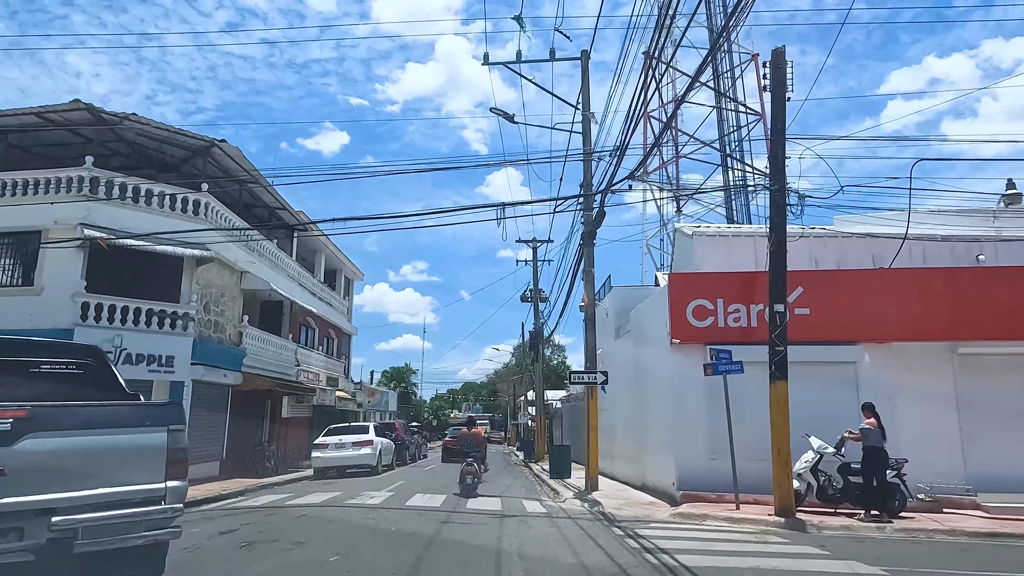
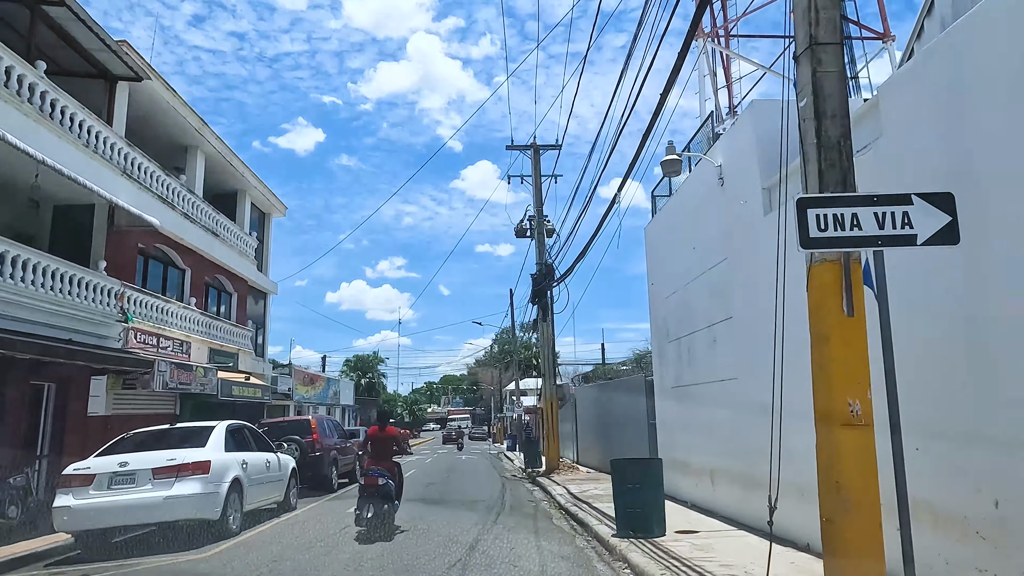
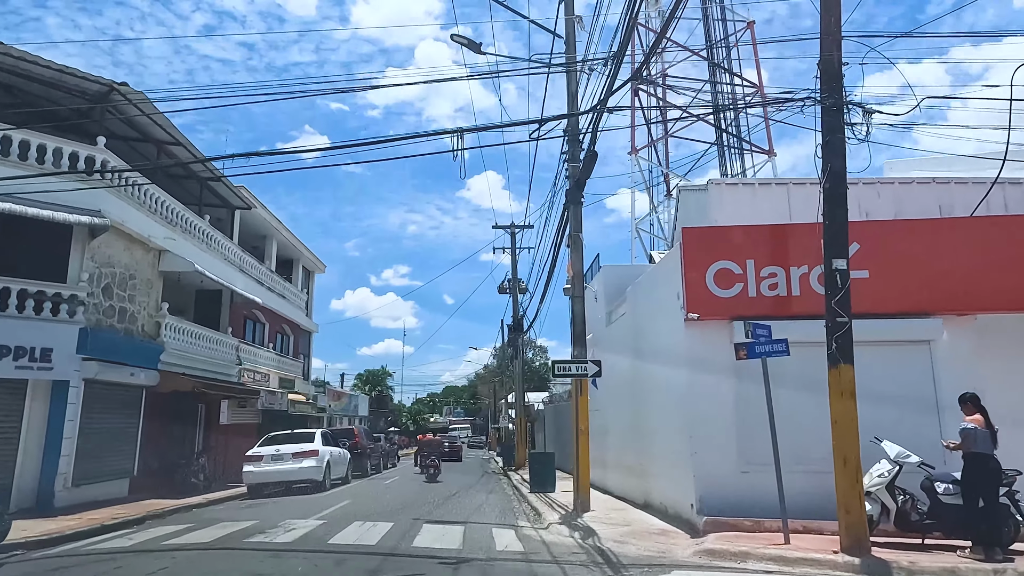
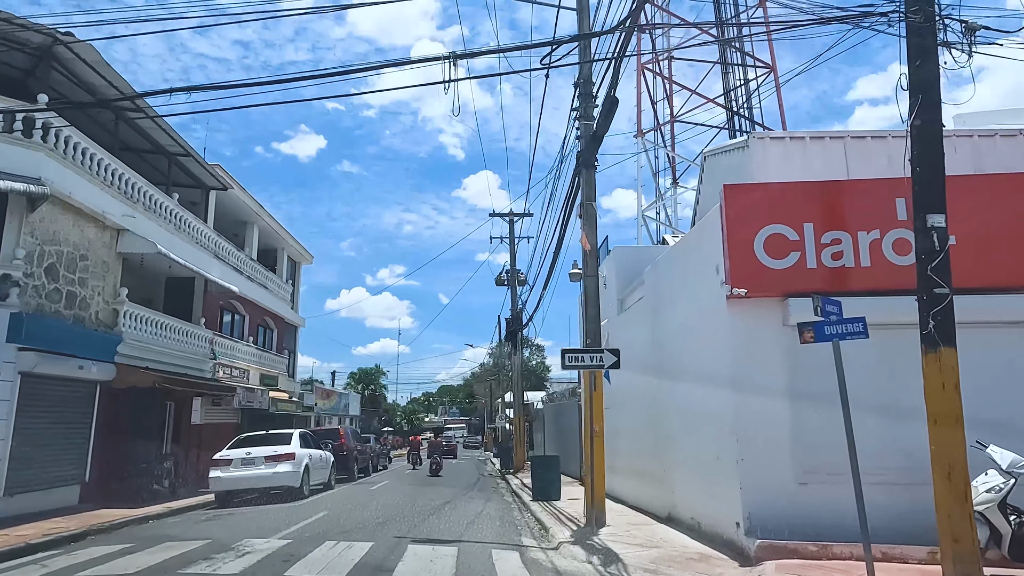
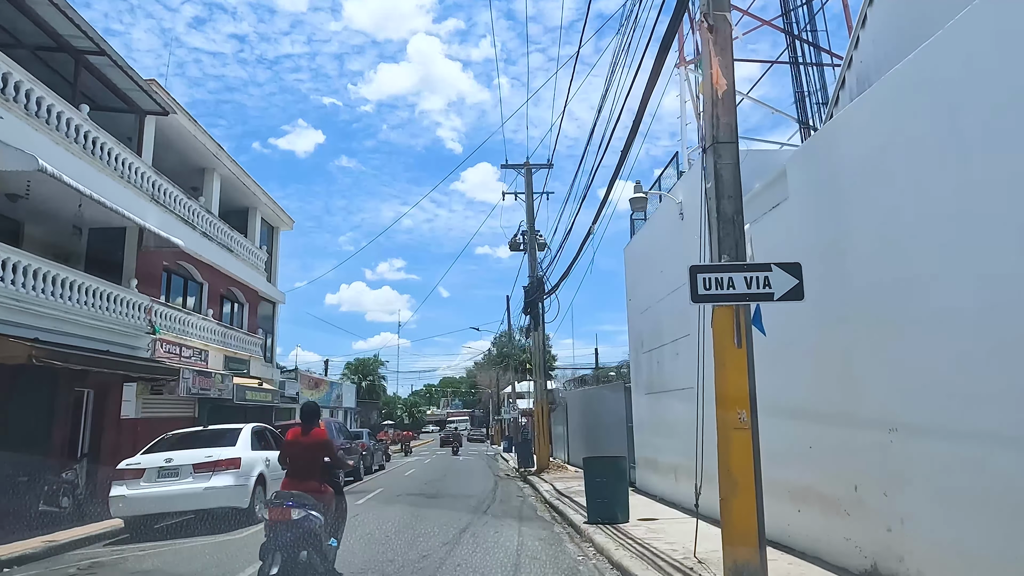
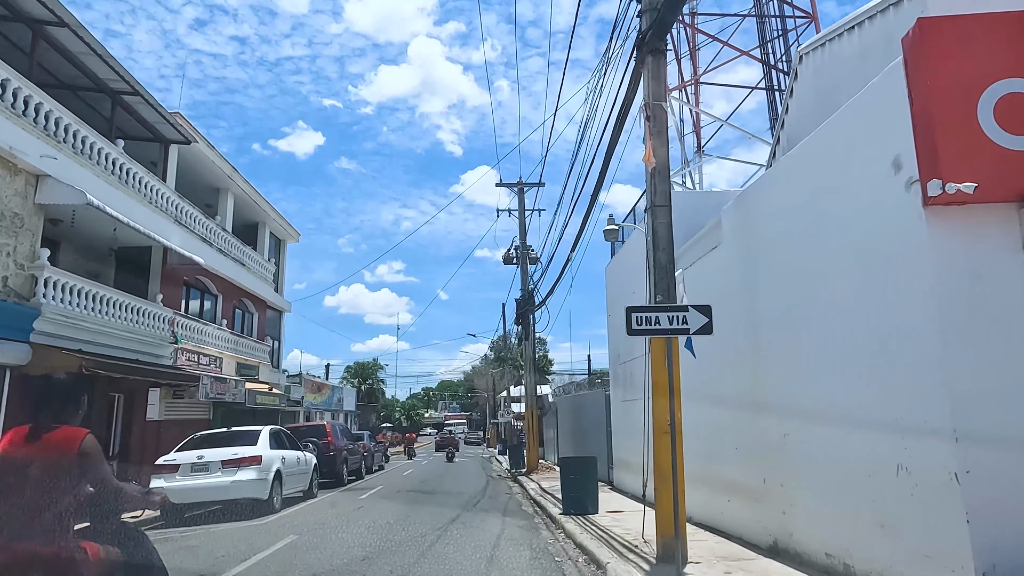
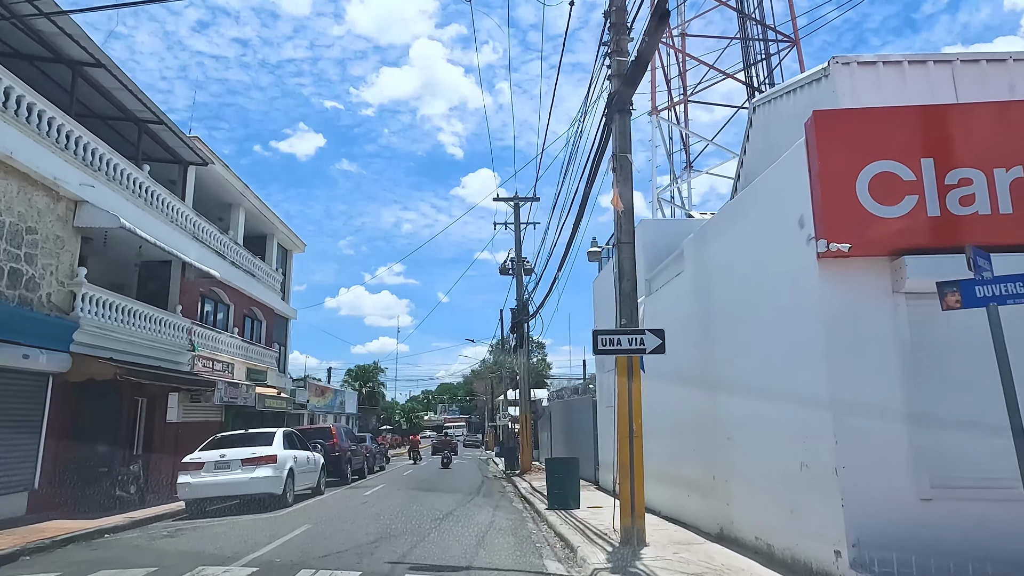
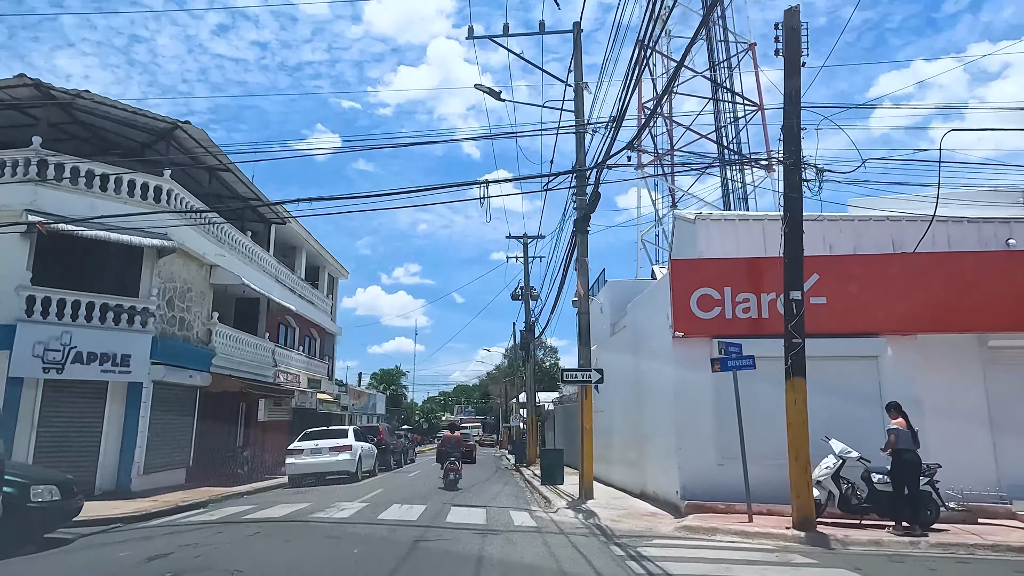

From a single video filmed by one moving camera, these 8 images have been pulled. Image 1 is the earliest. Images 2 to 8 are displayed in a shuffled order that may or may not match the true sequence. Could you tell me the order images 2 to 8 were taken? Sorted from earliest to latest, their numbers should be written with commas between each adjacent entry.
8, 3, 4, 7, 6, 5, 2
